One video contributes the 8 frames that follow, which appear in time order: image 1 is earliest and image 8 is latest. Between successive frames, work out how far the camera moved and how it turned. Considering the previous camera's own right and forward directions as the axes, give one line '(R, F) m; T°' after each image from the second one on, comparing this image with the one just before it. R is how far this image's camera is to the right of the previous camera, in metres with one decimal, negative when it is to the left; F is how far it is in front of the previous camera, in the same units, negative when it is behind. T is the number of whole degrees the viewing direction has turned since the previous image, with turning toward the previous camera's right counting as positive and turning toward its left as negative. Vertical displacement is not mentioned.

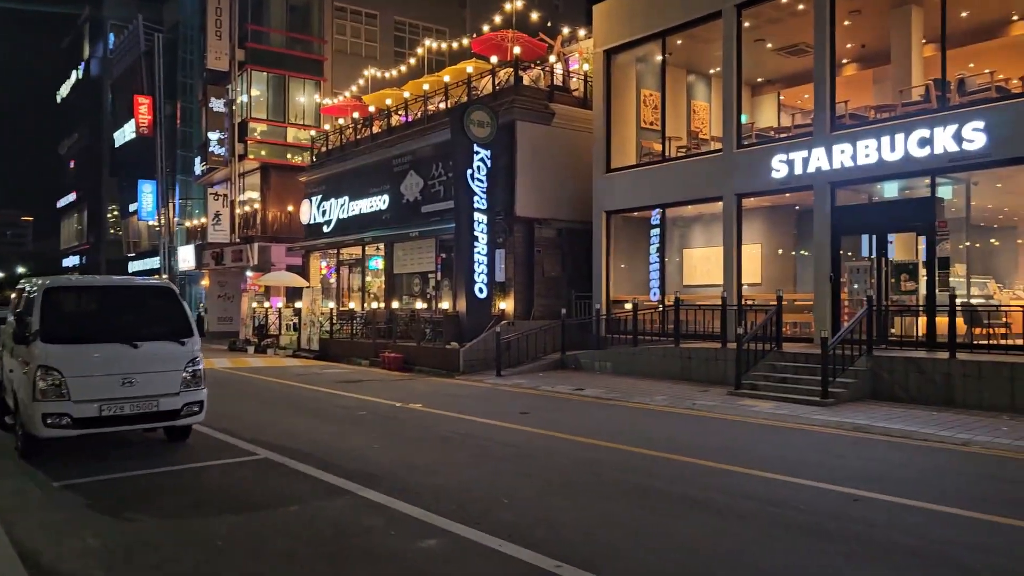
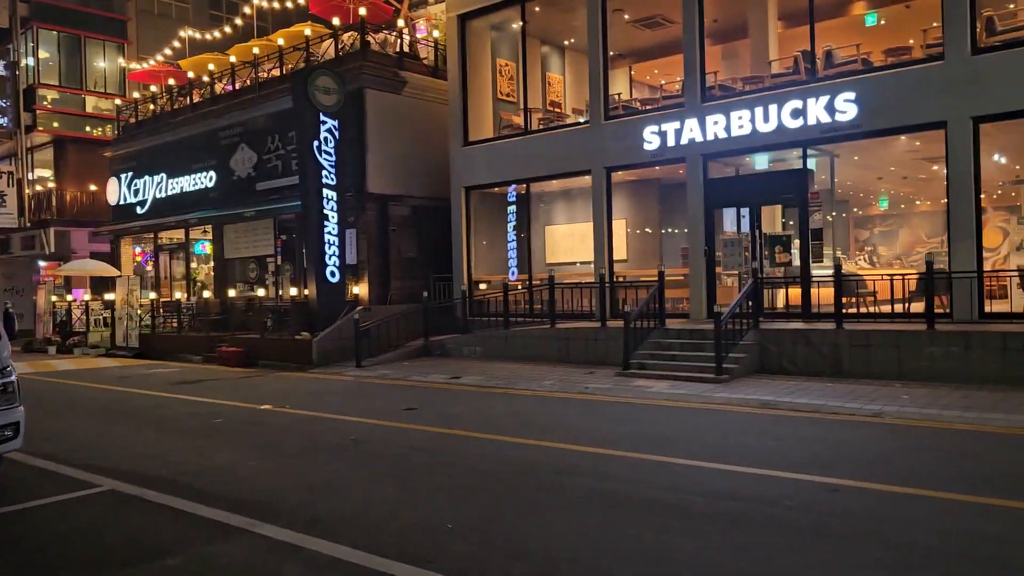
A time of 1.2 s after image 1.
(-0.8, +1.4) m; +12°
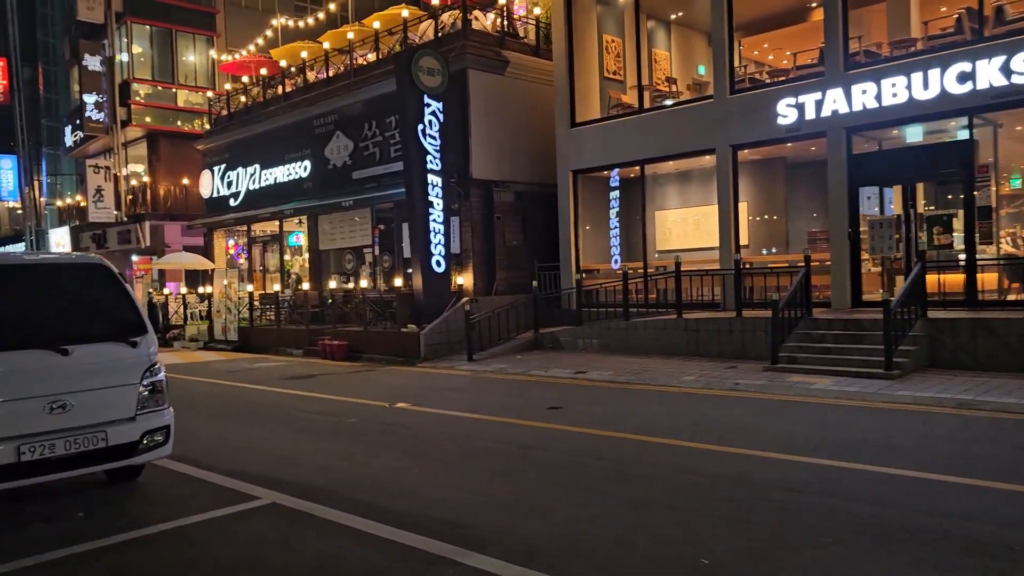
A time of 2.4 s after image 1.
(-1.1, +1.0) m; -4°
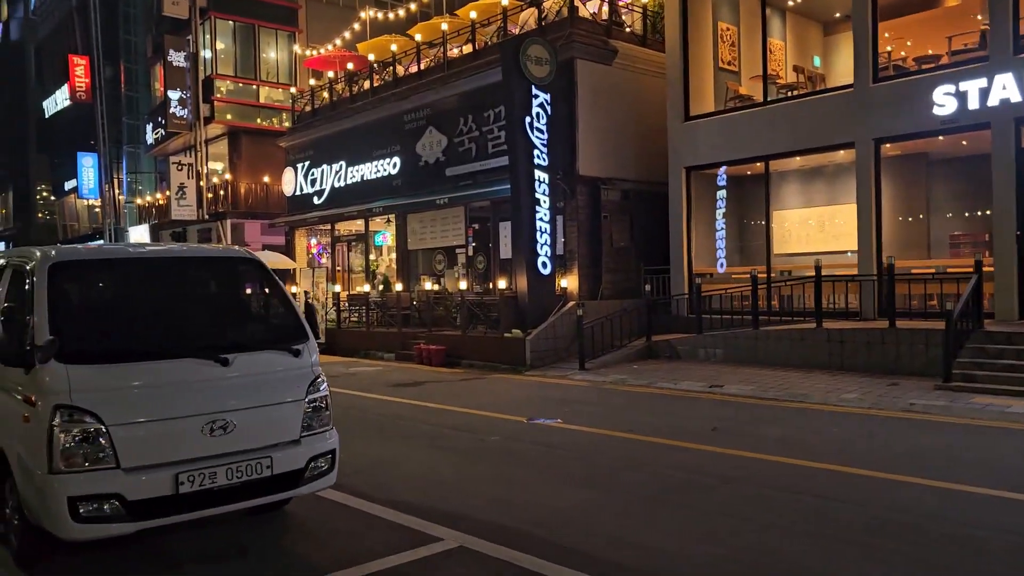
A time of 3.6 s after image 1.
(-1.2, +1.1) m; -4°
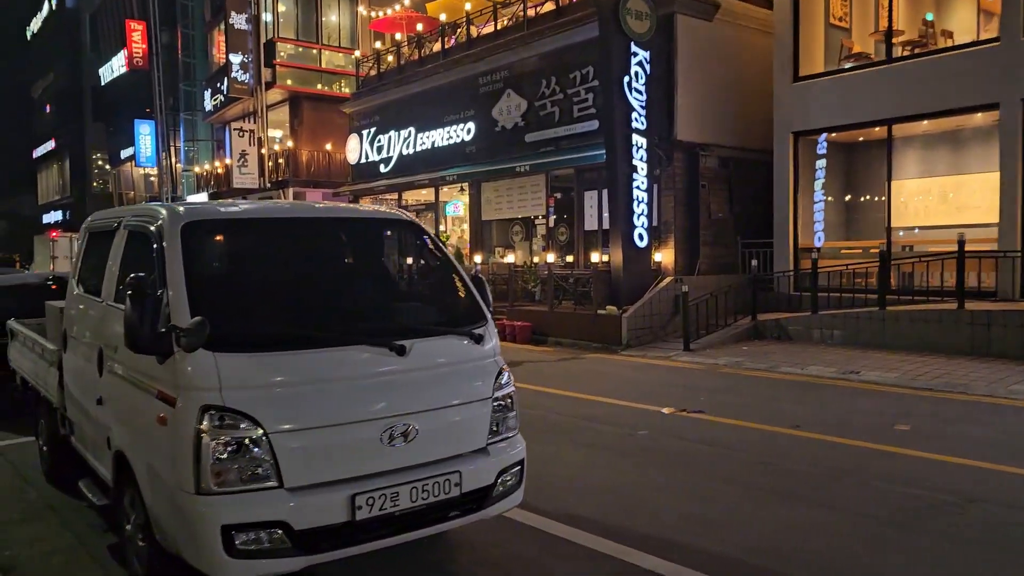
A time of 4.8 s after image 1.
(-1.0, +1.1) m; -3°
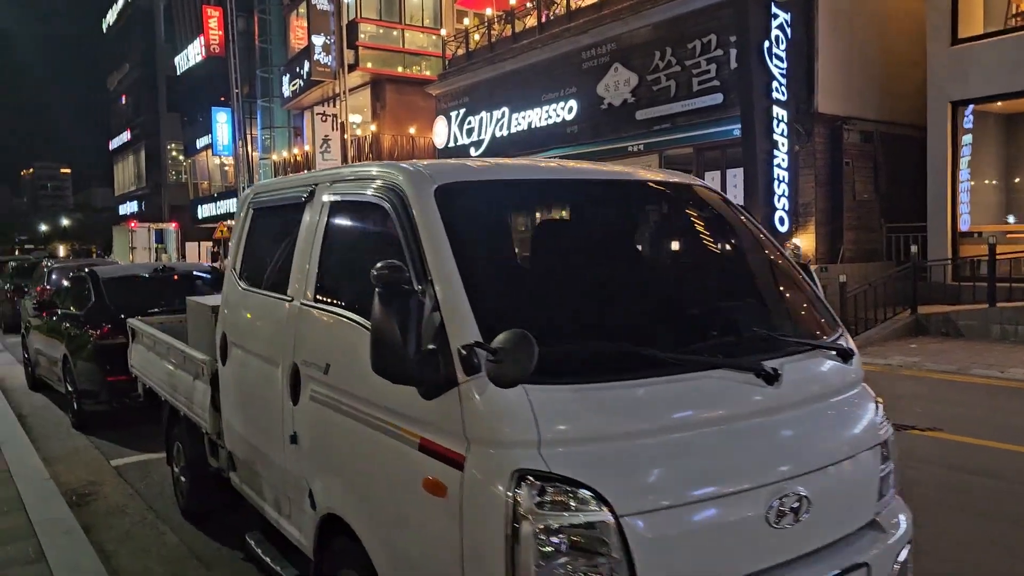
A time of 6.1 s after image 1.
(-1.1, +1.3) m; -4°
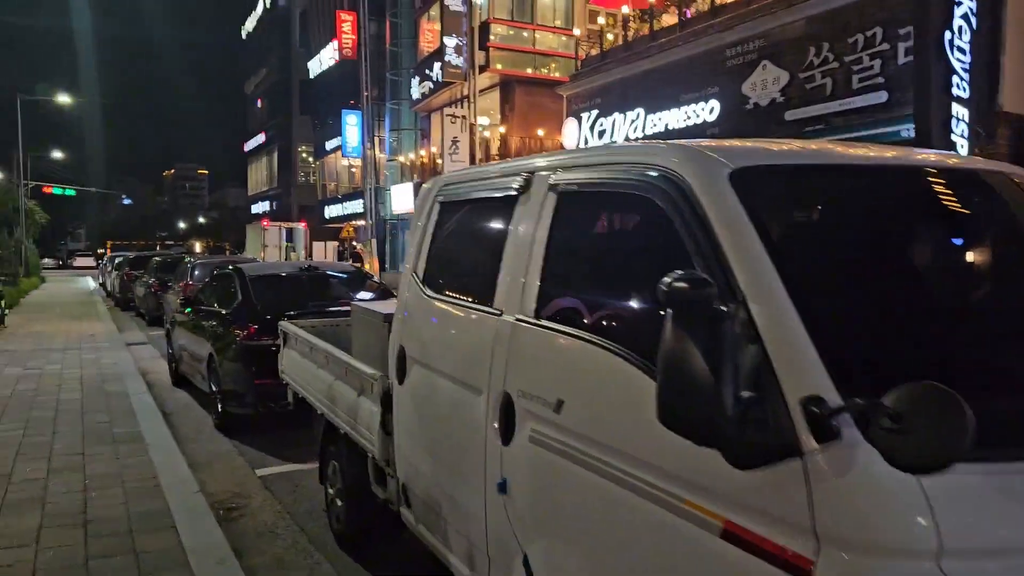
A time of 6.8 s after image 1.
(-0.5, +0.6) m; -8°
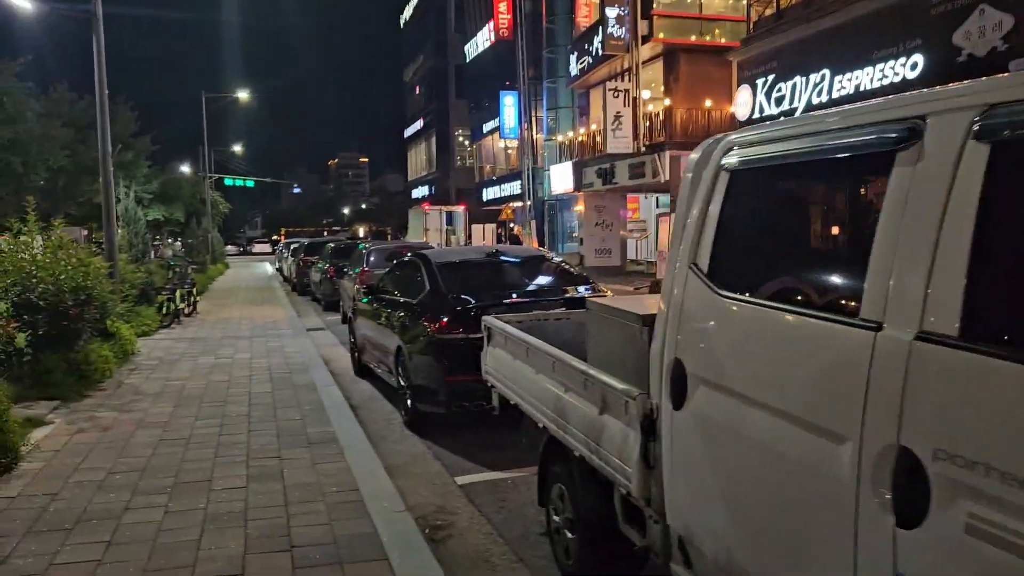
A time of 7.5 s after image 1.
(-0.5, +0.7) m; -10°
